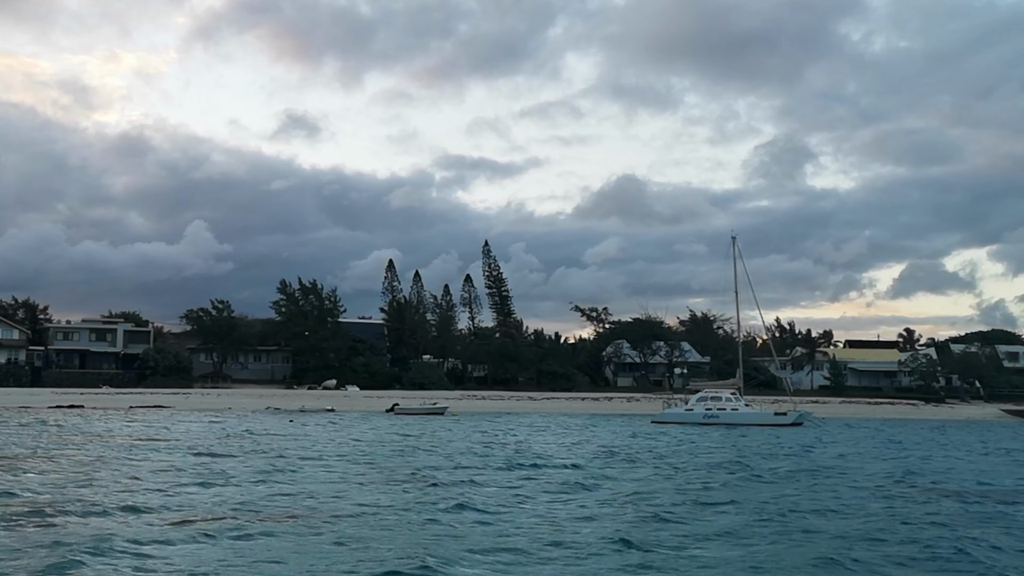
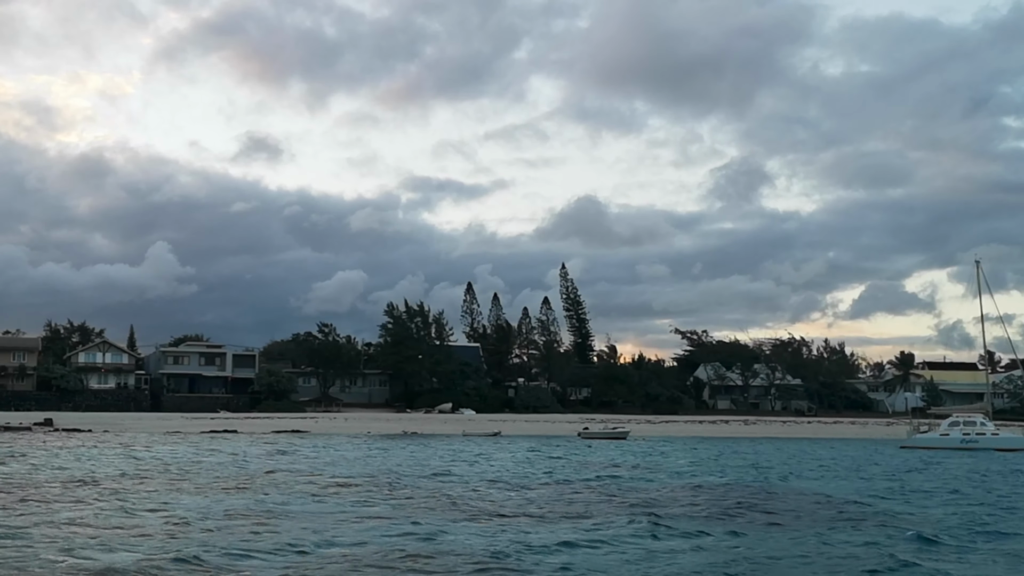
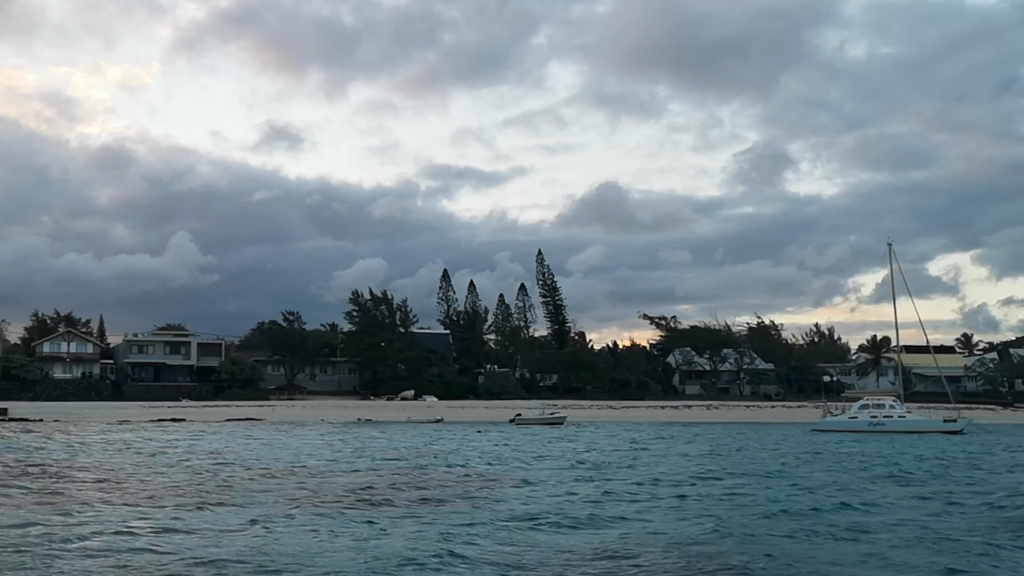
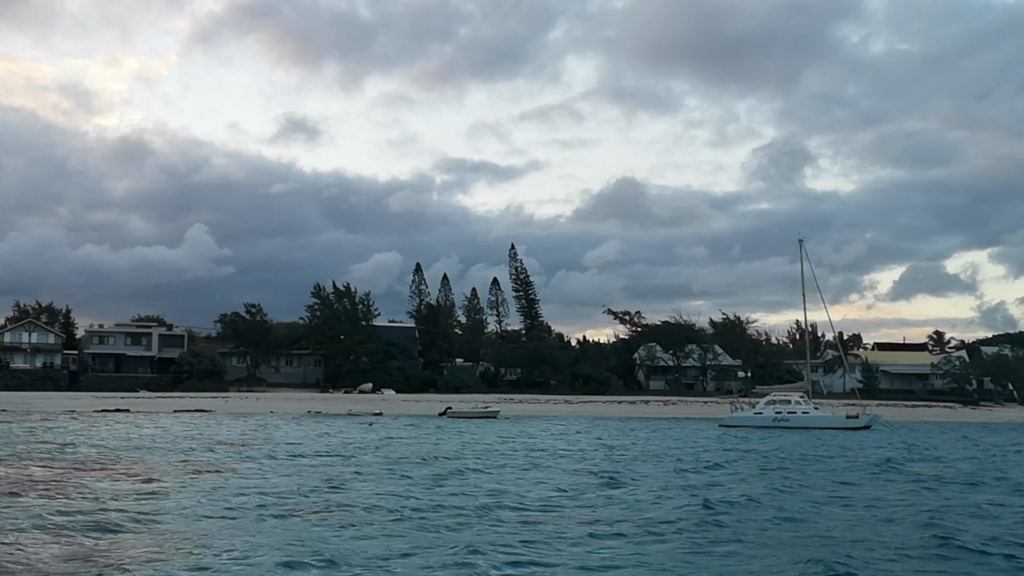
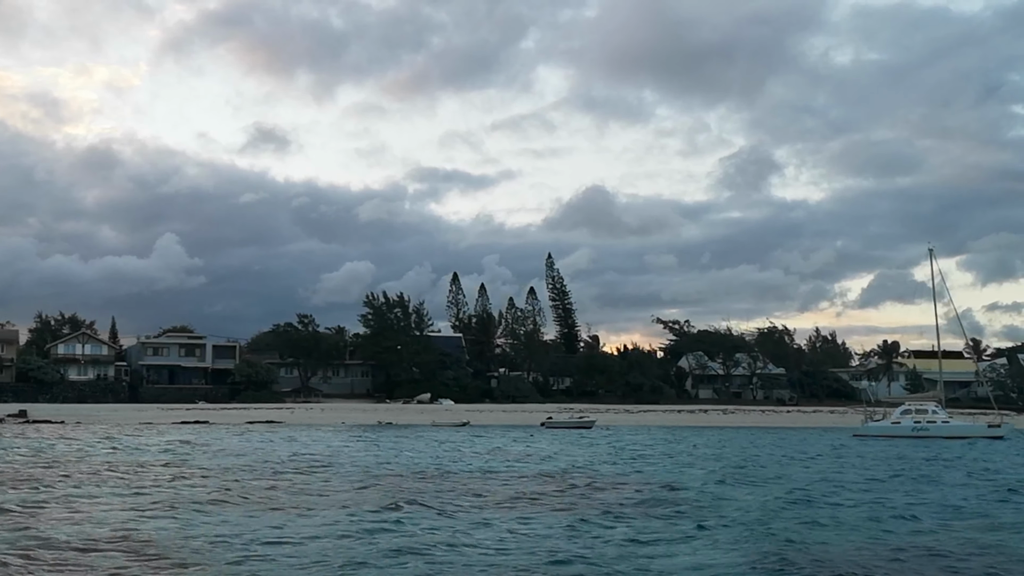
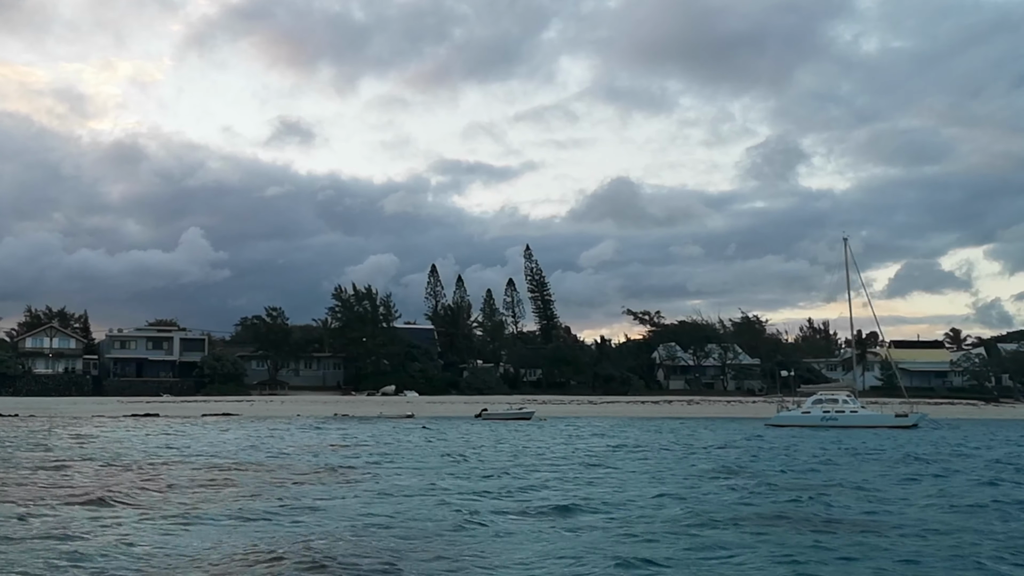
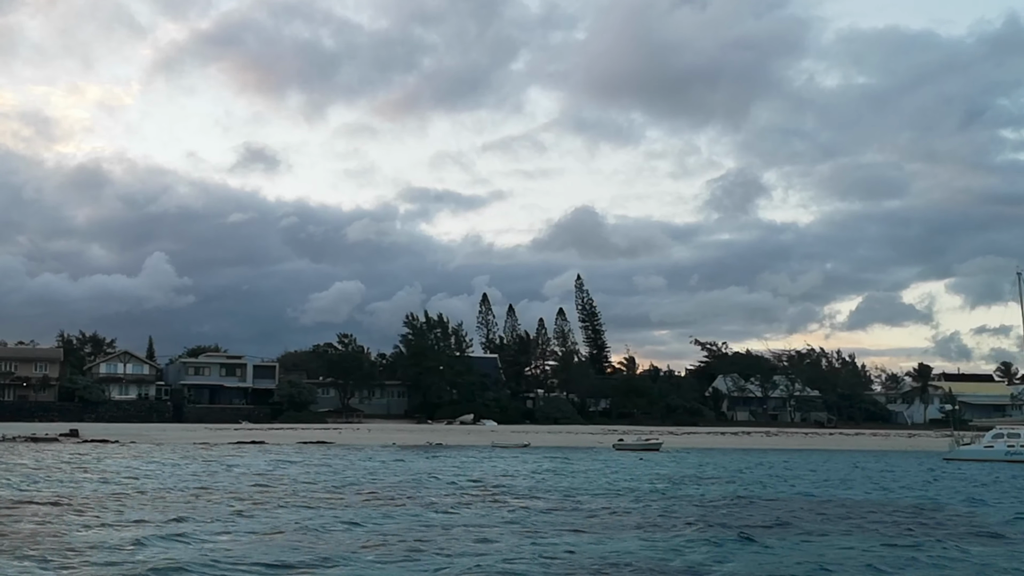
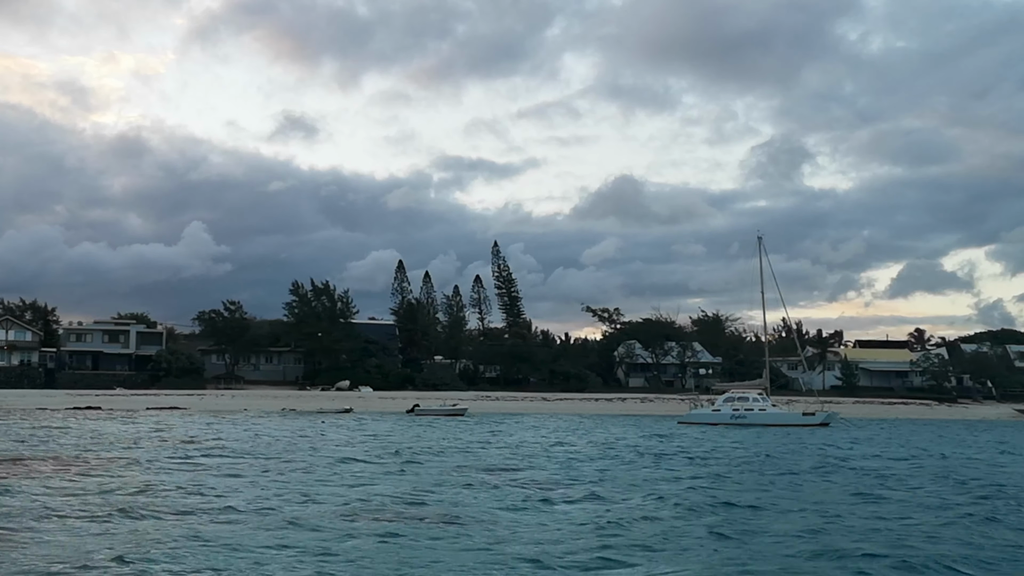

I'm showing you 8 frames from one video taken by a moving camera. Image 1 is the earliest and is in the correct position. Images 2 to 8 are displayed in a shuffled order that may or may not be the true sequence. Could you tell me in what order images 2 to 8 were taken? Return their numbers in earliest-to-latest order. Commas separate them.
8, 4, 6, 3, 5, 2, 7
